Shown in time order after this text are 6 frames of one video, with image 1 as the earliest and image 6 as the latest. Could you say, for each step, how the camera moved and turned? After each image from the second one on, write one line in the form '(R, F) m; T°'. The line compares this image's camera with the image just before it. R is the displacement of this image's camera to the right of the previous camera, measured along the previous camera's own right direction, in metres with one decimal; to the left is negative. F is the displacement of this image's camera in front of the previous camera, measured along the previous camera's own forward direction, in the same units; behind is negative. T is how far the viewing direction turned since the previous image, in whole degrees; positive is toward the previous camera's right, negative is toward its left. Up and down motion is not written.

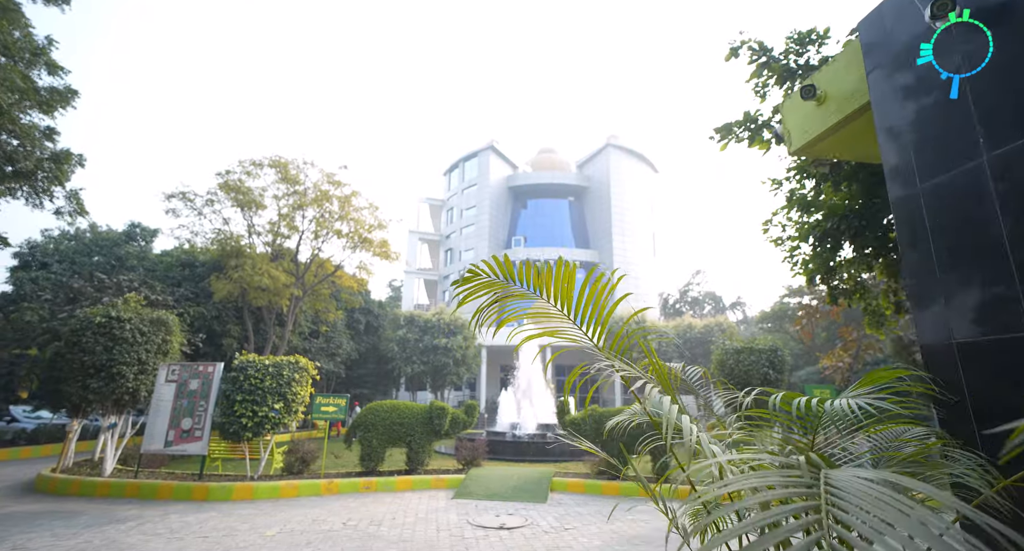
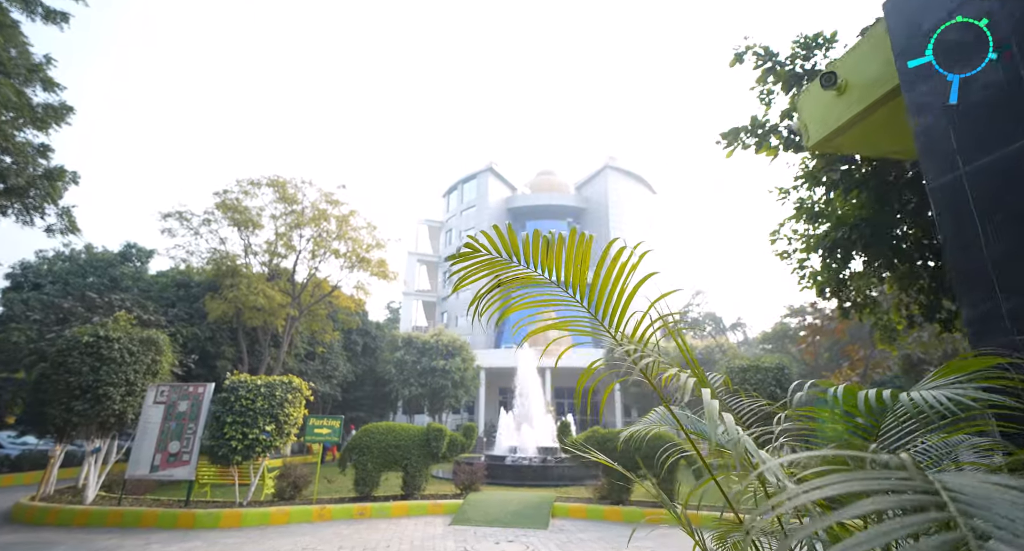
(0.0, +0.2) m; 0°
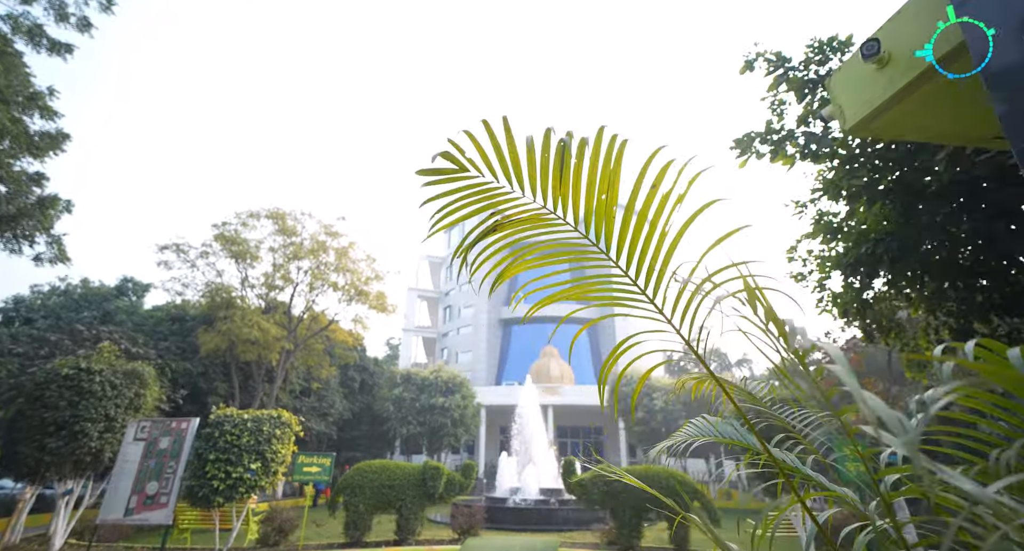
(0.0, +0.3) m; 0°
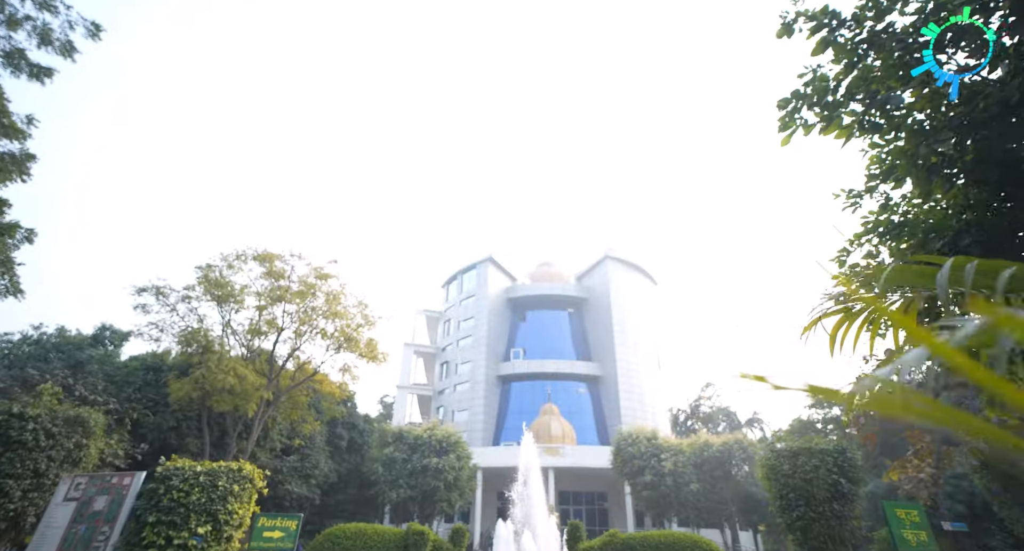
(0.0, +0.9) m; 0°
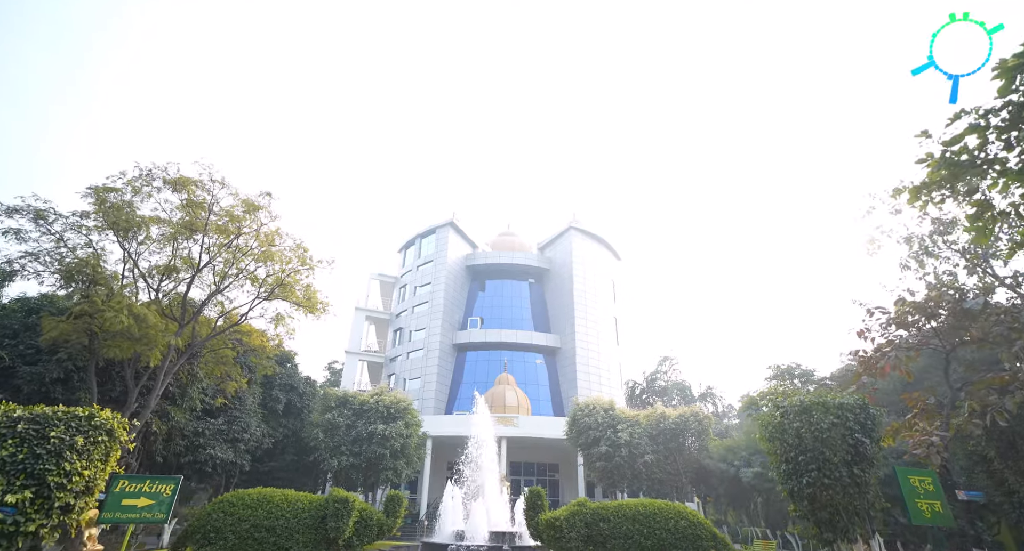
(0.0, +1.7) m; +5°
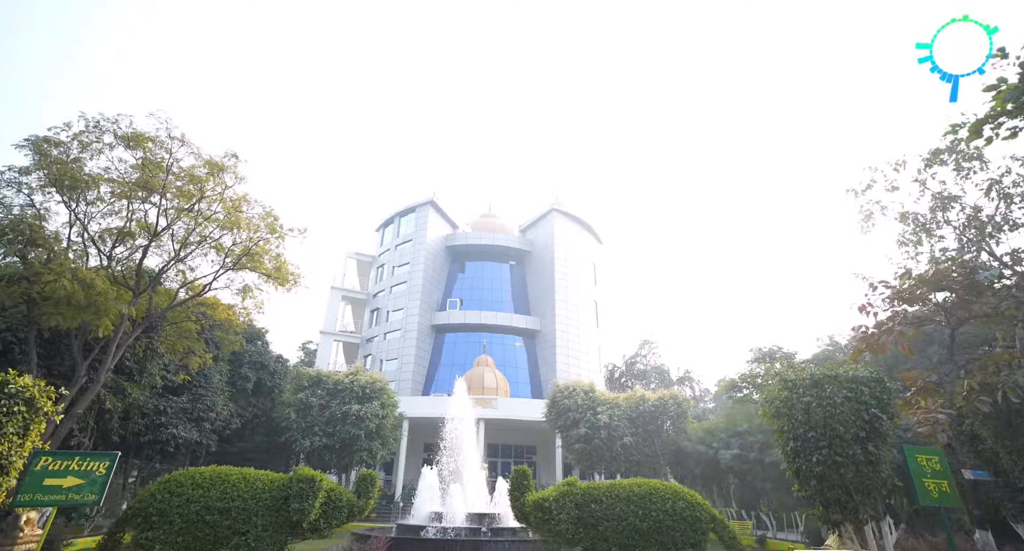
(-0.1, +0.7) m; +2°
